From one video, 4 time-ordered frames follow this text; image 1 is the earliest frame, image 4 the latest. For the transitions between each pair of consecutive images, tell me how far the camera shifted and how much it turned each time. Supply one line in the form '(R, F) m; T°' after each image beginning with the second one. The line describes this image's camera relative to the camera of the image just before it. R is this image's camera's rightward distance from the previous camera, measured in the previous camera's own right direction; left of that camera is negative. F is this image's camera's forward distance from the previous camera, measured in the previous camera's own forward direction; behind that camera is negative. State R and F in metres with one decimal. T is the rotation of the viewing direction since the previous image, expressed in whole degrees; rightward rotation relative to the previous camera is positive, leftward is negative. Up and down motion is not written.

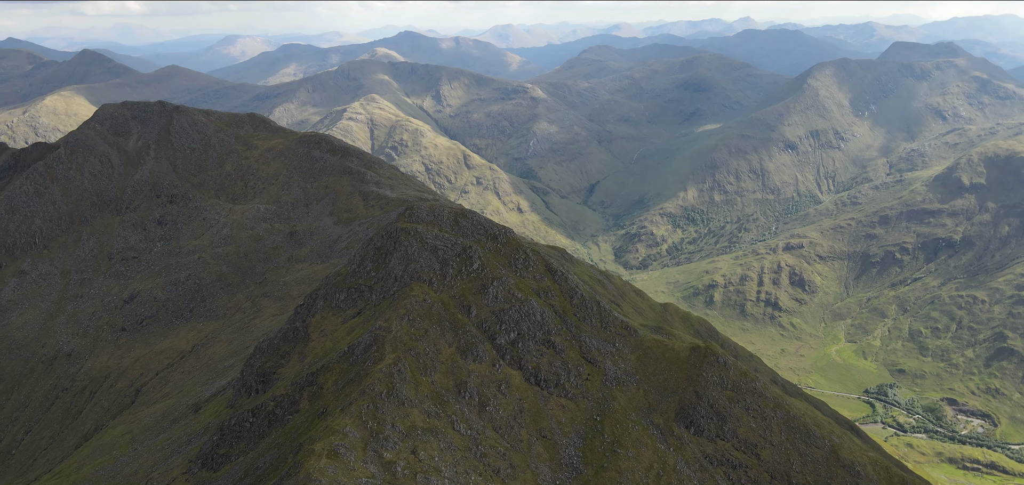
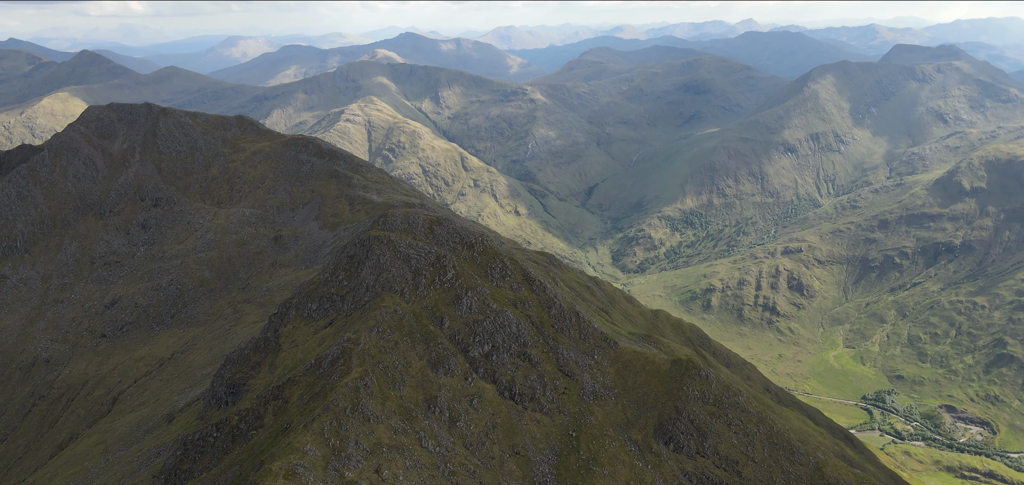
(+7.2, +4.3) m; 0°
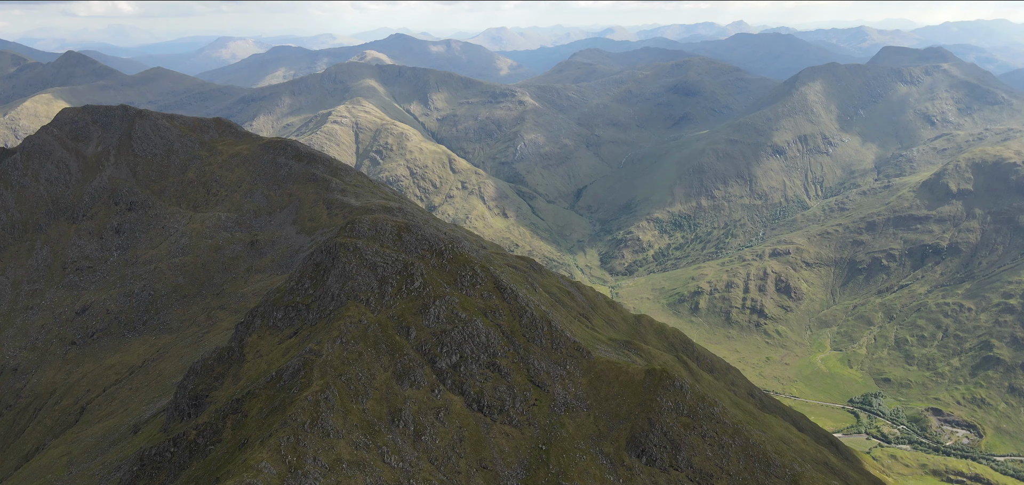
(+6.4, +3.5) m; +1°
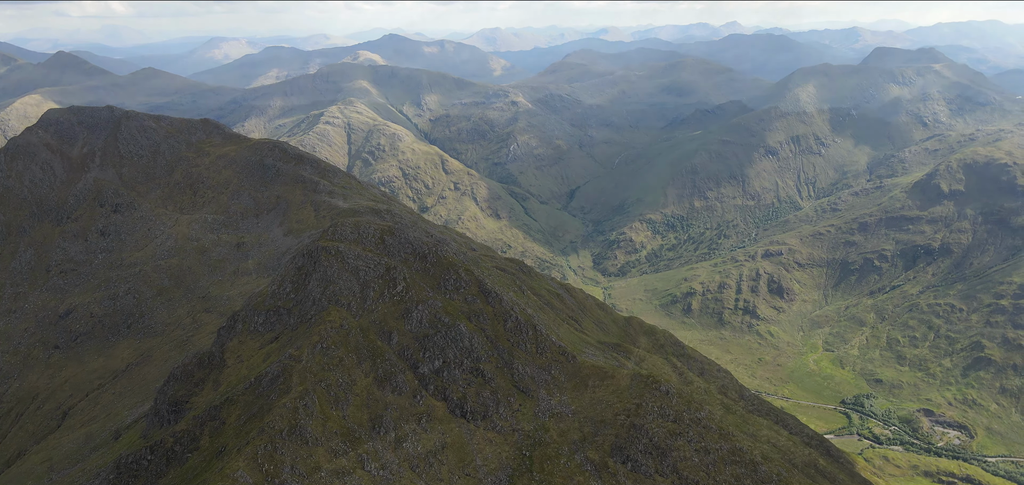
(+3.1, +1.6) m; 0°
